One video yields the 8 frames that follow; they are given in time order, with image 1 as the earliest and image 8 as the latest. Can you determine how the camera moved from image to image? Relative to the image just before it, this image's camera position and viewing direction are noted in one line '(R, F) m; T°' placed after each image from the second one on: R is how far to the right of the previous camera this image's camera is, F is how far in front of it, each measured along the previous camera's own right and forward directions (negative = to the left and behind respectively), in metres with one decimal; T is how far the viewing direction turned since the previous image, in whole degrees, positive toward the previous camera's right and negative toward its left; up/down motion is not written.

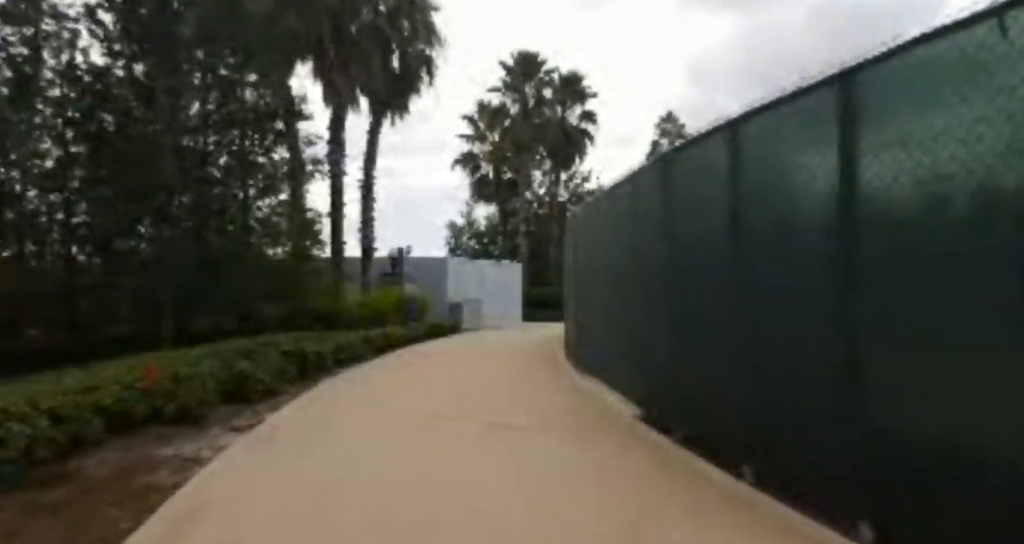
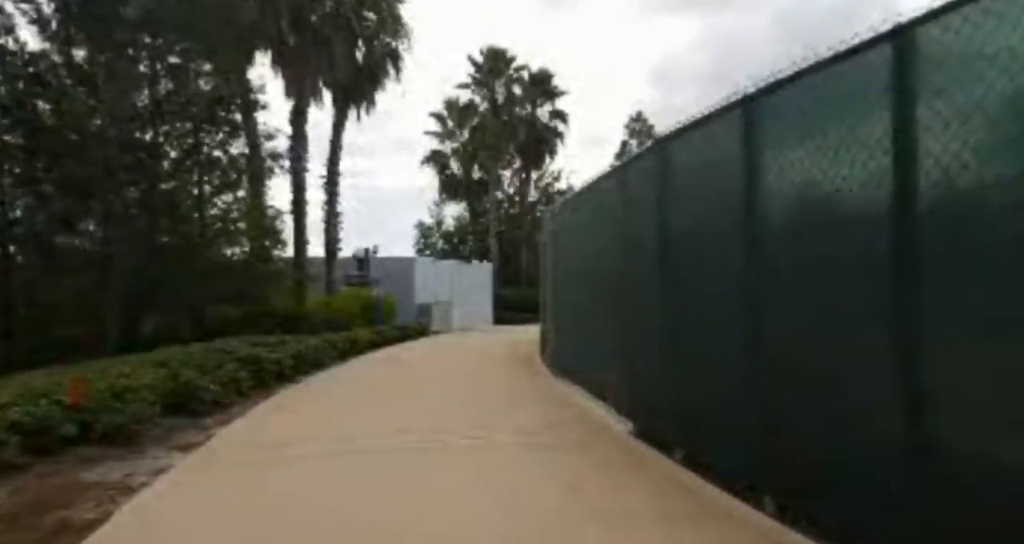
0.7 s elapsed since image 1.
(-0.1, +0.7) m; +3°
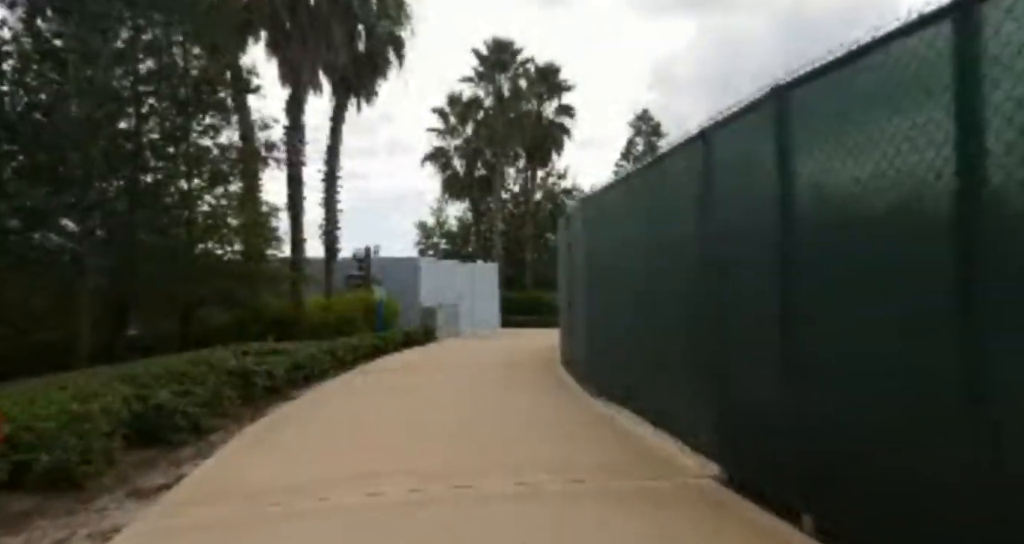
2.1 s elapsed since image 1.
(-0.5, +1.6) m; 0°
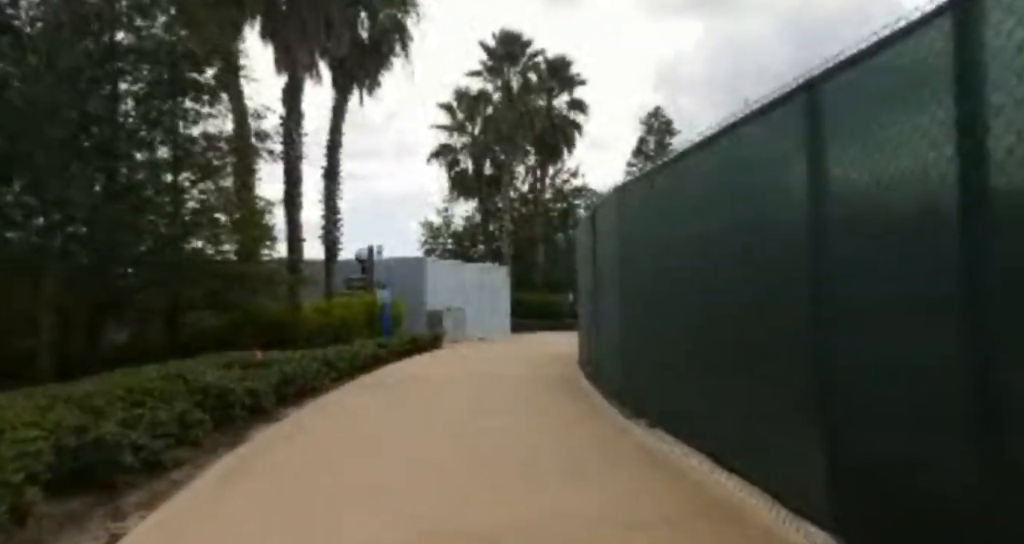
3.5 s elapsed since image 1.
(-0.2, +1.5) m; 0°
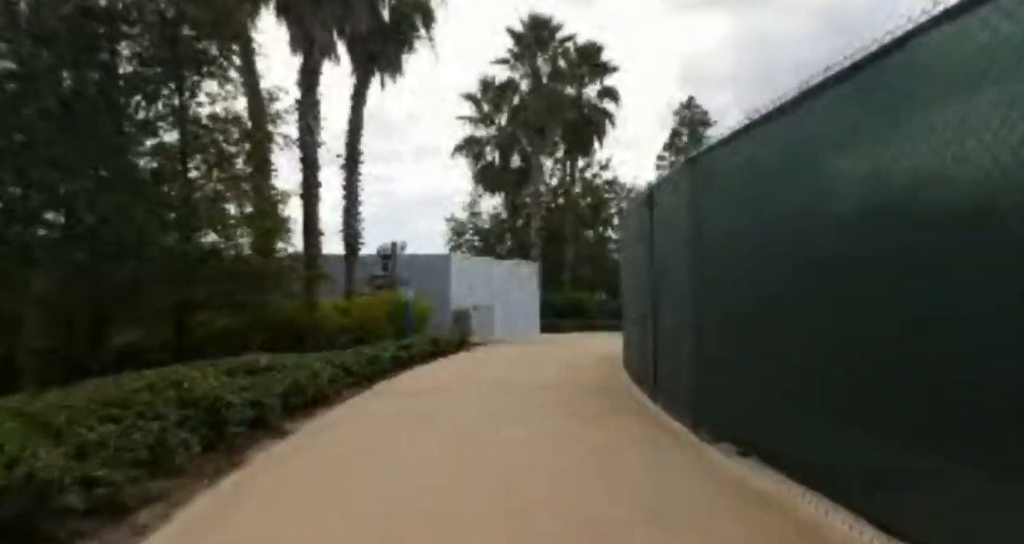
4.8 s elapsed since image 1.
(-0.3, +1.6) m; -2°
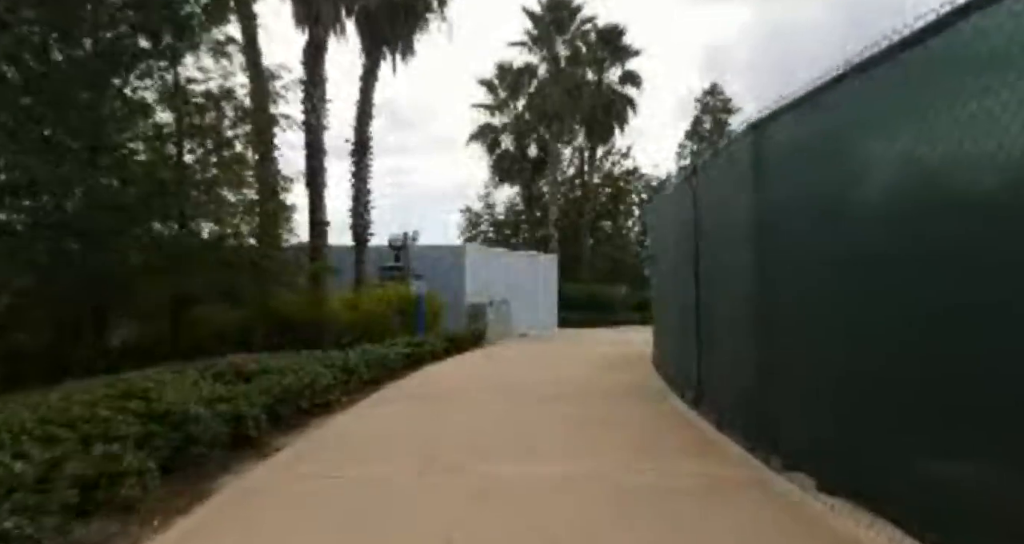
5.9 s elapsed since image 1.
(-0.1, +1.3) m; -1°
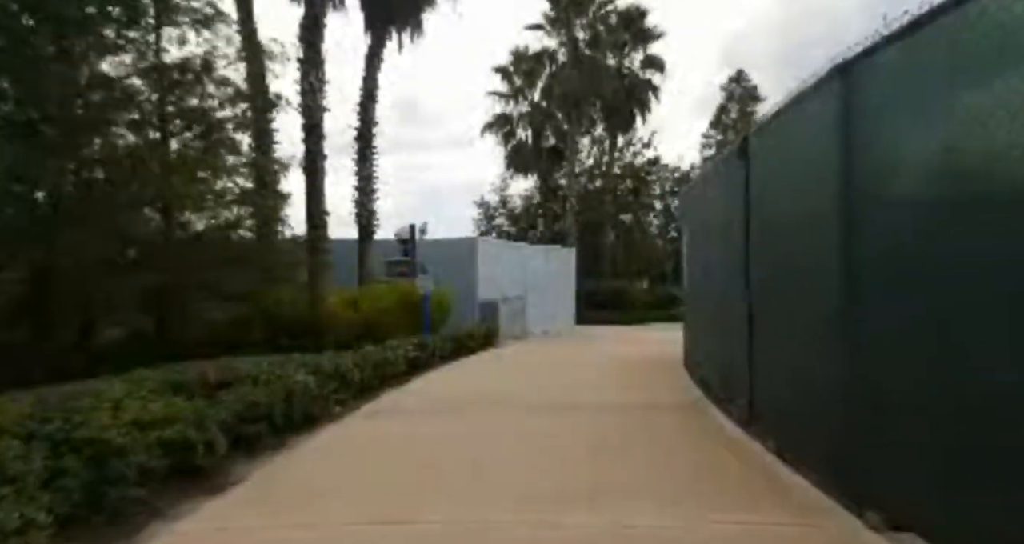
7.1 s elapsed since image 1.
(0.0, +1.5) m; -2°
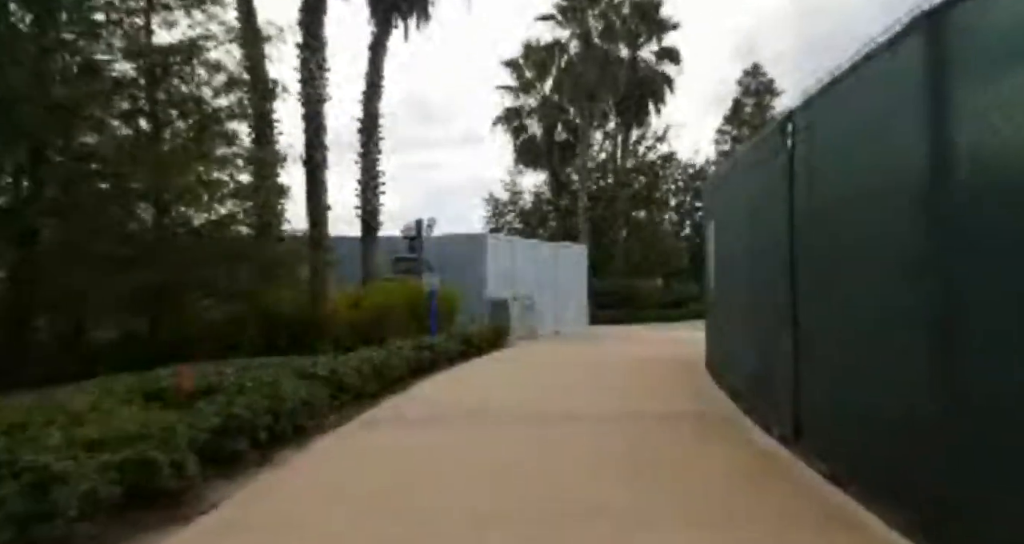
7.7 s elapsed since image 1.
(0.0, +0.8) m; -1°
